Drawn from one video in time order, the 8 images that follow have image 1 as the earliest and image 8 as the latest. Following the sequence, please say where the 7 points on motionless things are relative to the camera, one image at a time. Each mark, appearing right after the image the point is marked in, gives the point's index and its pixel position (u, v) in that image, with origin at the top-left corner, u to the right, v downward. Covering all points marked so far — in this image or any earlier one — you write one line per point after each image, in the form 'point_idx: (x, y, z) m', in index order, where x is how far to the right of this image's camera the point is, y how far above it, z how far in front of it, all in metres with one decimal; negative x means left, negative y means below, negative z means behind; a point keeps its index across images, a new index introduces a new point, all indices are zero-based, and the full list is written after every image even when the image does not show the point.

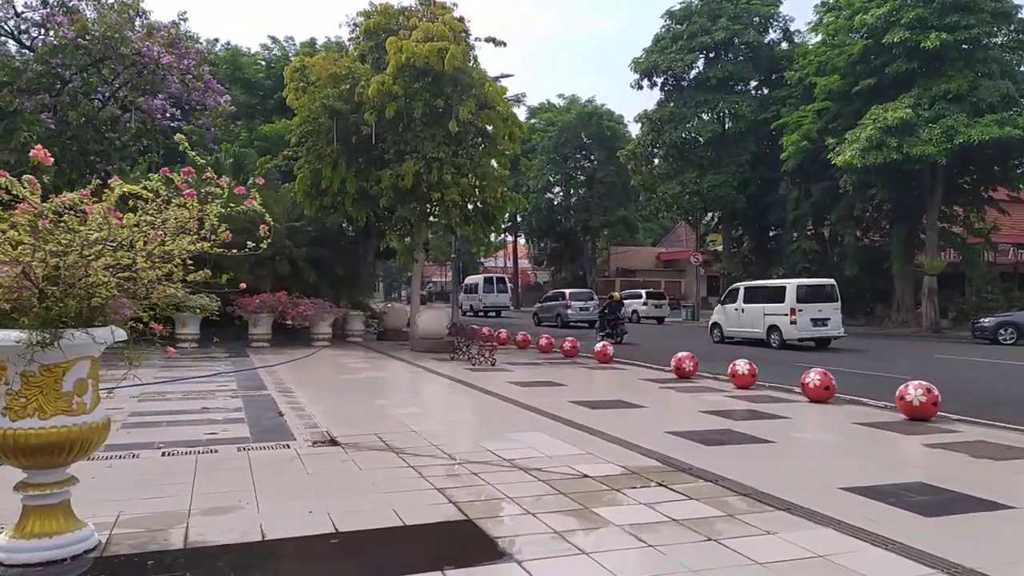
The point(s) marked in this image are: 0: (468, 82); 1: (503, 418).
0: (-1.2, +5.4, +19.9) m
1: (-0.1, -1.6, +9.1) m
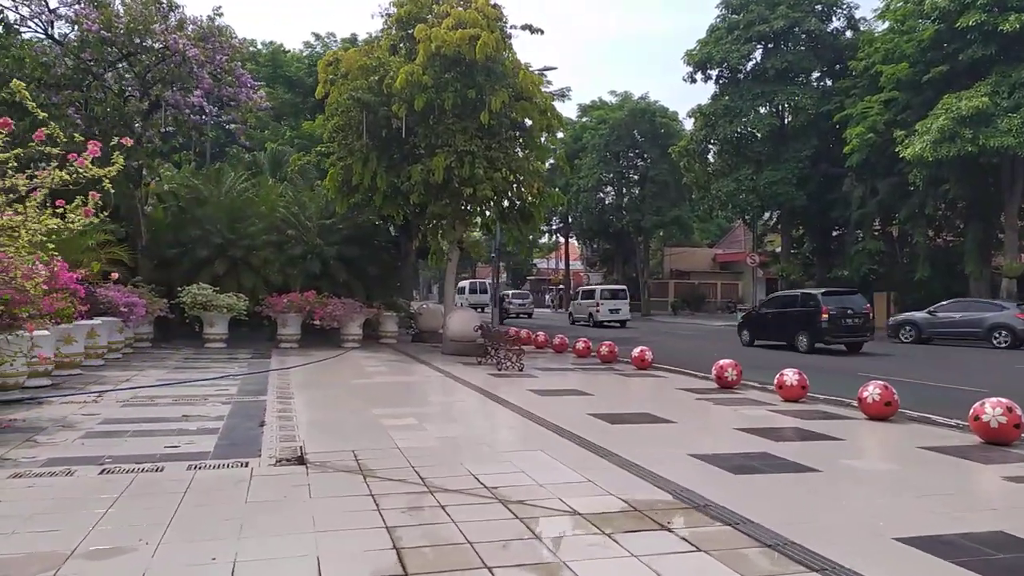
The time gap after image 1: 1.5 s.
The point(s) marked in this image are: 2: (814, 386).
0: (-0.3, +5.4, +18.9) m
1: (0.0, -1.5, +8.1) m
2: (+5.6, -1.8, +13.8) m
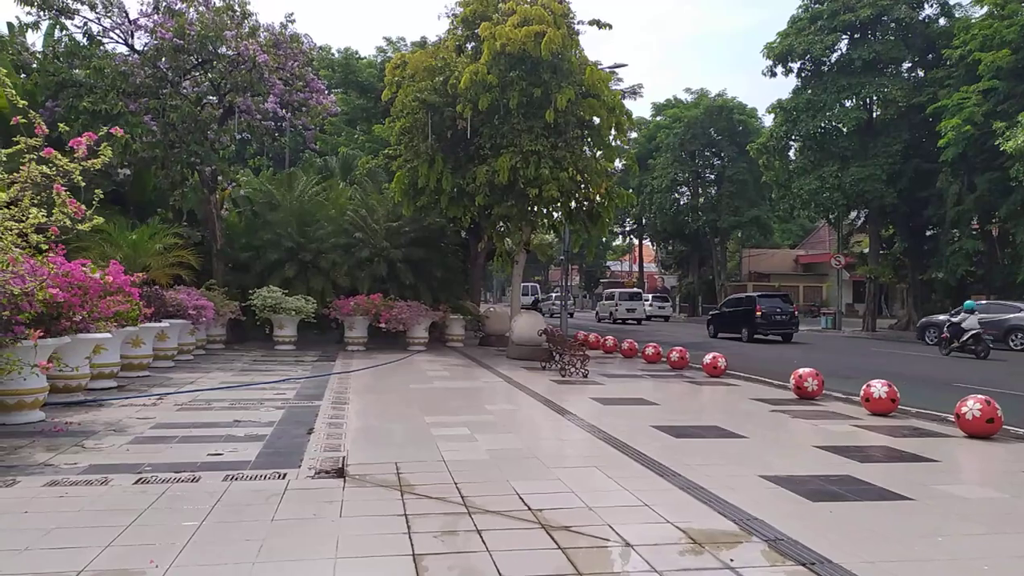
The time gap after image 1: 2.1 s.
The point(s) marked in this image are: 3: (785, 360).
0: (+1.4, +5.4, +18.4) m
1: (+0.5, -1.6, +7.6) m
2: (+6.6, -1.9, +12.7) m
3: (+7.0, -1.8, +19.4) m
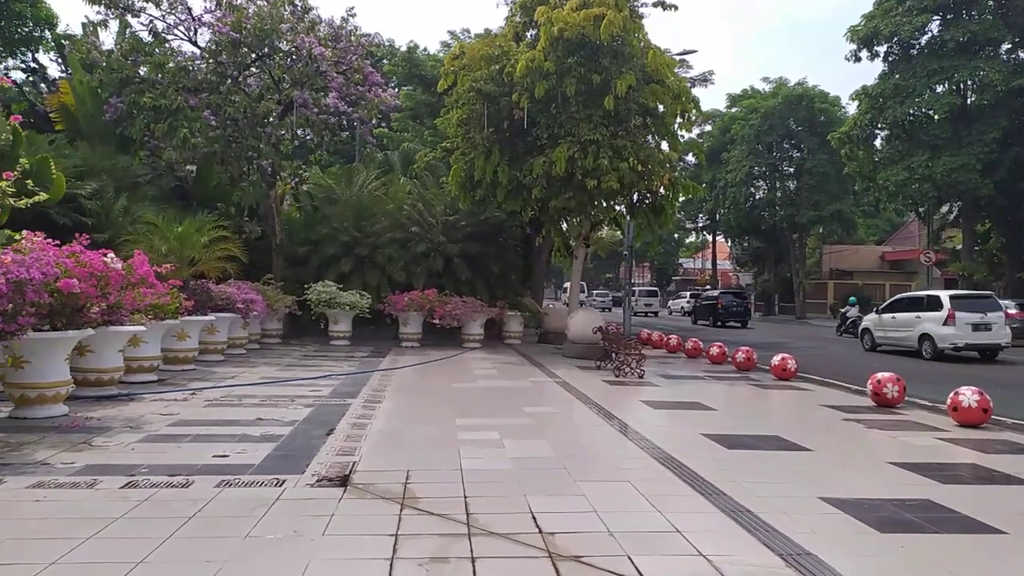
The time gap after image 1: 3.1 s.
0: (+2.7, +5.4, +17.5) m
1: (+0.8, -1.5, +6.9) m
2: (+7.4, -1.8, +11.3) m
3: (+8.4, -1.8, +18.0) m
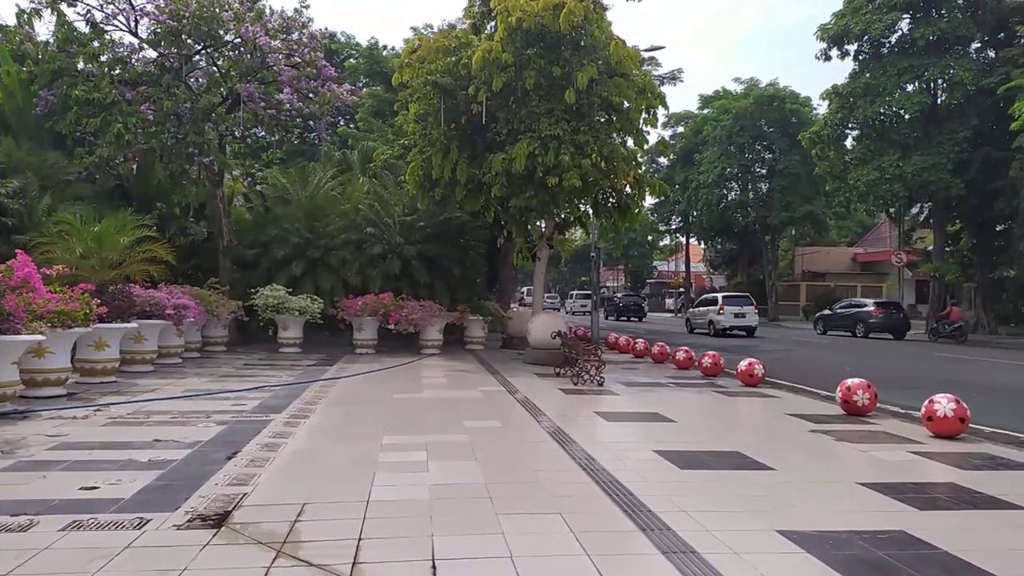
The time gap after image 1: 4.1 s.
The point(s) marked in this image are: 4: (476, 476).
0: (+1.8, +5.4, +16.8) m
1: (+0.2, -1.5, +6.0) m
2: (+6.6, -1.8, +10.7) m
3: (+7.4, -1.8, +17.4) m
4: (-0.3, -1.5, +6.0) m
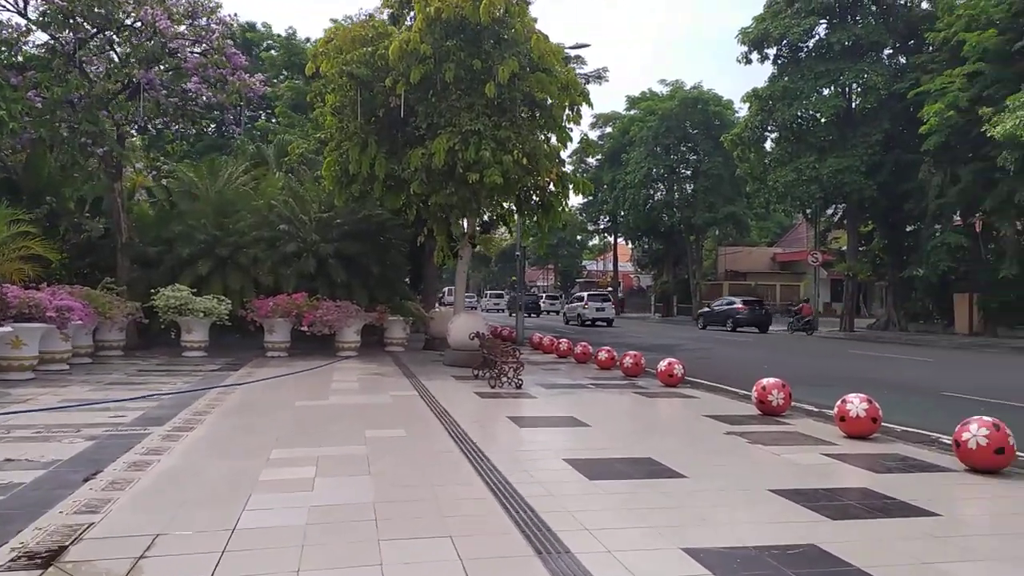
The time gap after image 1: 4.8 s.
0: (0.0, +5.4, +16.4) m
1: (-0.6, -1.5, +5.5) m
2: (+5.4, -1.8, +10.8) m
3: (+5.6, -1.8, +17.5) m
4: (-1.1, -1.5, +5.5) m
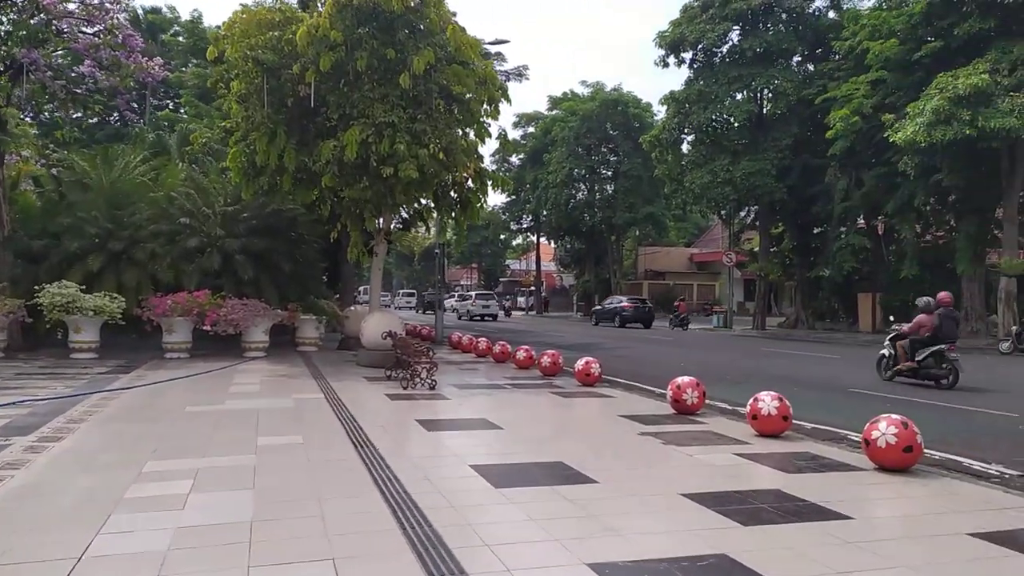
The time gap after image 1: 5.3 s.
0: (-1.8, +5.5, +15.9) m
1: (-1.3, -1.5, +5.1) m
2: (+4.2, -1.8, +10.9) m
3: (+3.7, -1.7, +17.5) m
4: (-1.8, -1.5, +5.0) m
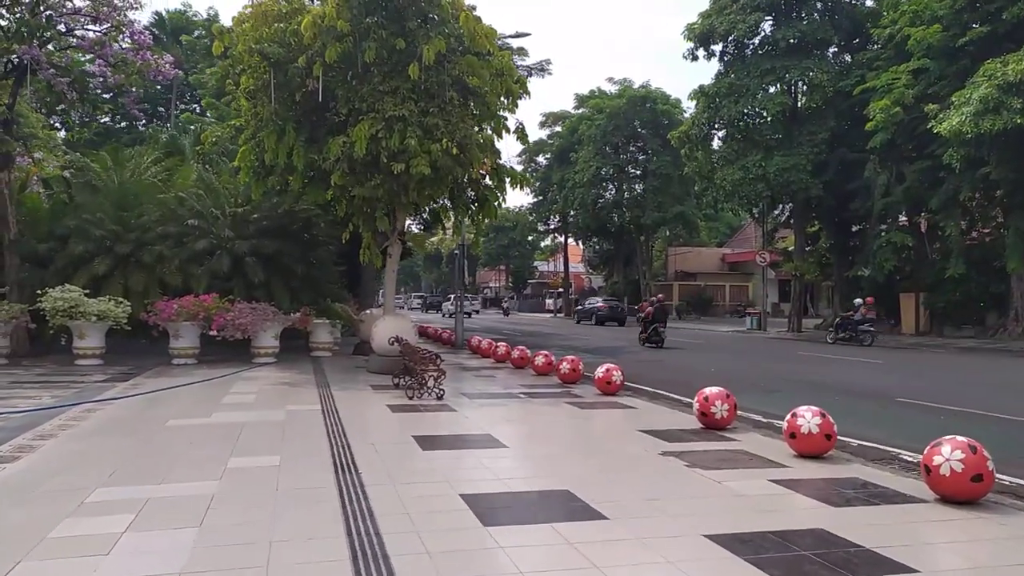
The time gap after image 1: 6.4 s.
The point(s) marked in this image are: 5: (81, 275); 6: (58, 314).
0: (-1.4, +5.4, +15.1) m
1: (-1.4, -1.5, +4.2) m
2: (+4.3, -1.8, +9.8) m
3: (+4.1, -1.8, +16.5) m
4: (-1.8, -1.5, +4.2) m
5: (-9.3, +0.3, +16.3) m
6: (-9.0, -0.5, +14.9) m
